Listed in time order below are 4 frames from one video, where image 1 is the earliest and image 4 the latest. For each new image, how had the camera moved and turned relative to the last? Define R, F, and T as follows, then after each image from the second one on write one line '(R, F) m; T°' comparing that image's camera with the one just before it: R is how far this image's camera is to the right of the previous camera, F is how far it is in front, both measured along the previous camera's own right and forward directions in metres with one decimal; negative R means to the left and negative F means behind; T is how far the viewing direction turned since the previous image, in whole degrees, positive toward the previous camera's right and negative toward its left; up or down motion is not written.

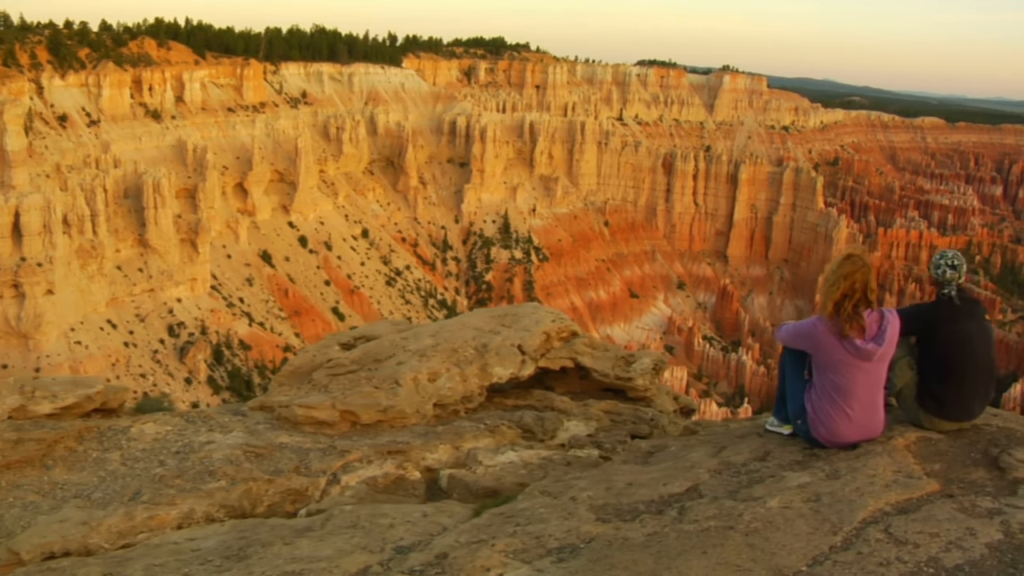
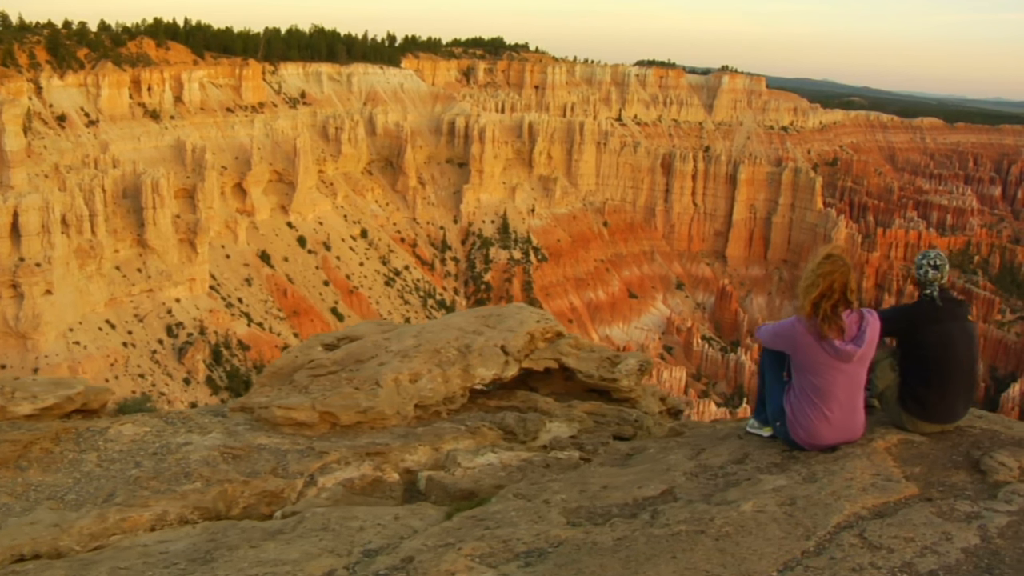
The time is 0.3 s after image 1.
(+0.2, +0.1) m; 0°
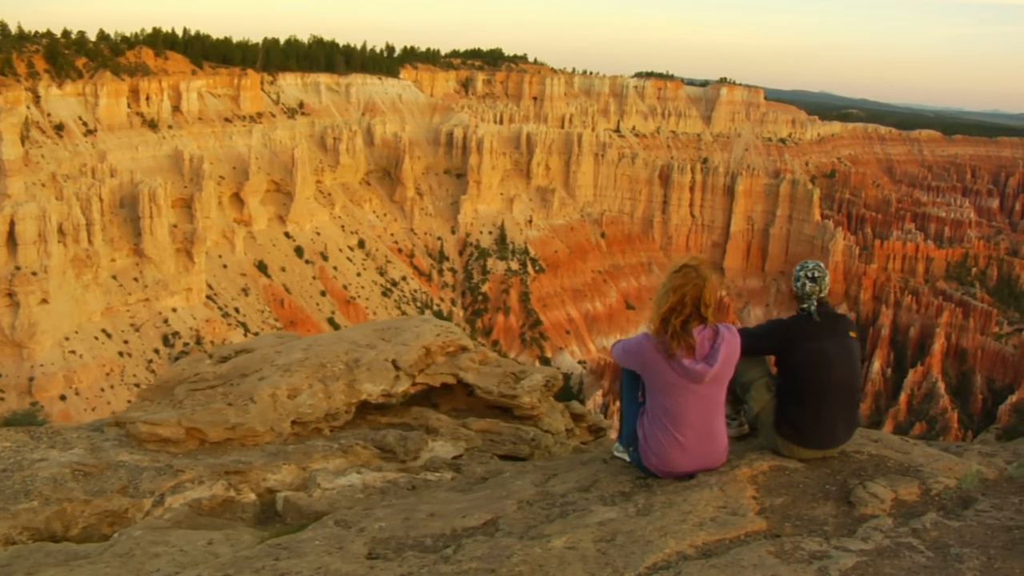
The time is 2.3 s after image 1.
(+1.2, +0.6) m; 0°
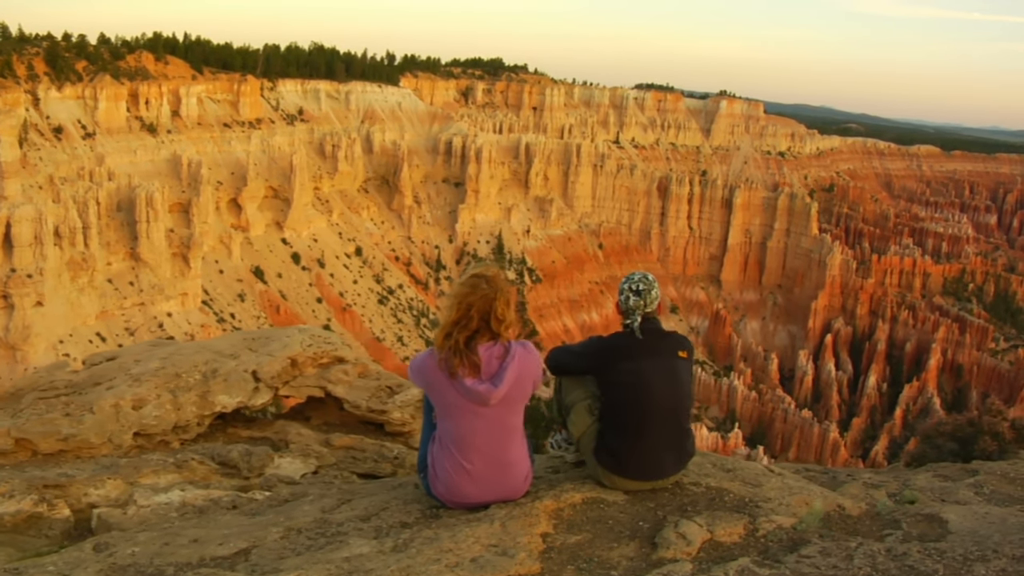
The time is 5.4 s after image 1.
(+1.4, +0.6) m; 0°
